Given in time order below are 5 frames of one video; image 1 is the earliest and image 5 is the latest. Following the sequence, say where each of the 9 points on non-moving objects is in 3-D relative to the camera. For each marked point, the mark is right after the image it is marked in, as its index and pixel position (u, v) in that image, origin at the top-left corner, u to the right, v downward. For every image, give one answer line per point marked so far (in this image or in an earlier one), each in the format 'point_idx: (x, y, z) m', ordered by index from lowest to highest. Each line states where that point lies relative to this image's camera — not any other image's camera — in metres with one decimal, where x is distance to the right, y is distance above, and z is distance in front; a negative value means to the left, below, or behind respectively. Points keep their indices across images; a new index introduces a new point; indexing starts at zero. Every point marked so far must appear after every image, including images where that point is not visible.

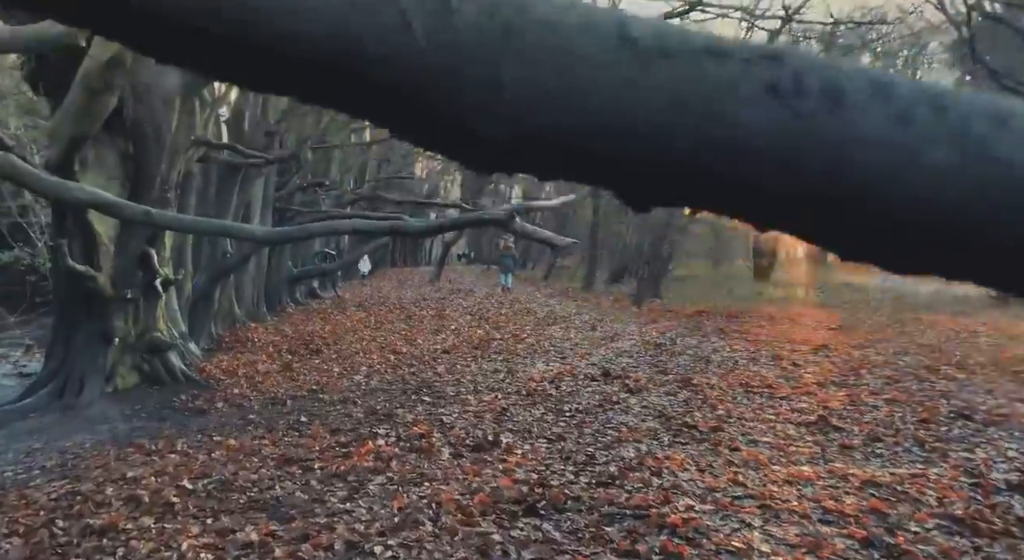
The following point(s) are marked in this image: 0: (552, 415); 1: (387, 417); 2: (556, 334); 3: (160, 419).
0: (+0.4, -1.3, +7.4) m
1: (-1.2, -1.3, +7.4) m
2: (+0.9, -1.1, +15.0) m
3: (-3.7, -1.4, +7.8) m
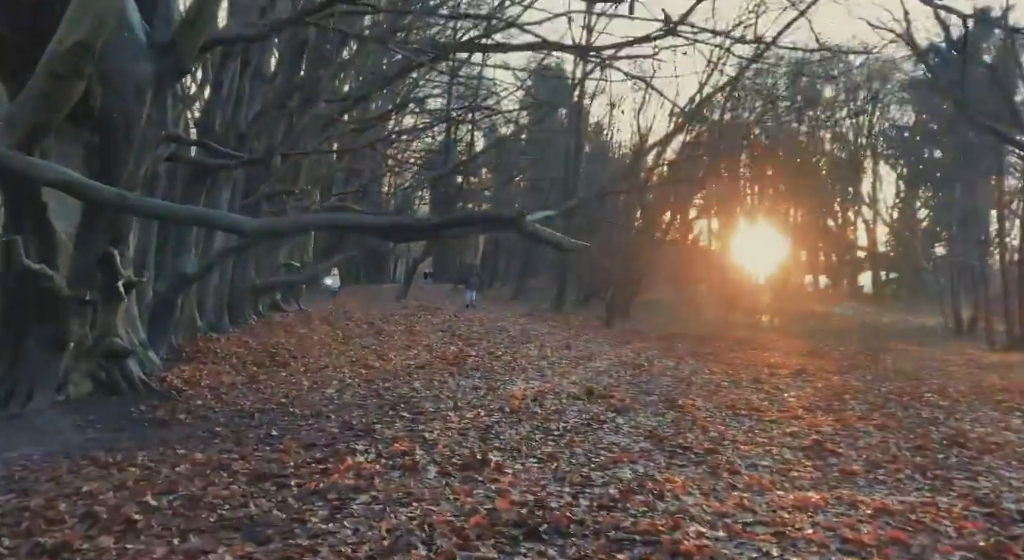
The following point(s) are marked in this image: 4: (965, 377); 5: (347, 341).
0: (+0.3, -1.4, +7.0) m
1: (-1.4, -1.4, +6.9) m
2: (+0.4, -1.4, +14.6) m
3: (-3.8, -1.4, +7.3) m
4: (+8.0, -1.7, +13.3) m
5: (-3.5, -1.3, +15.9) m
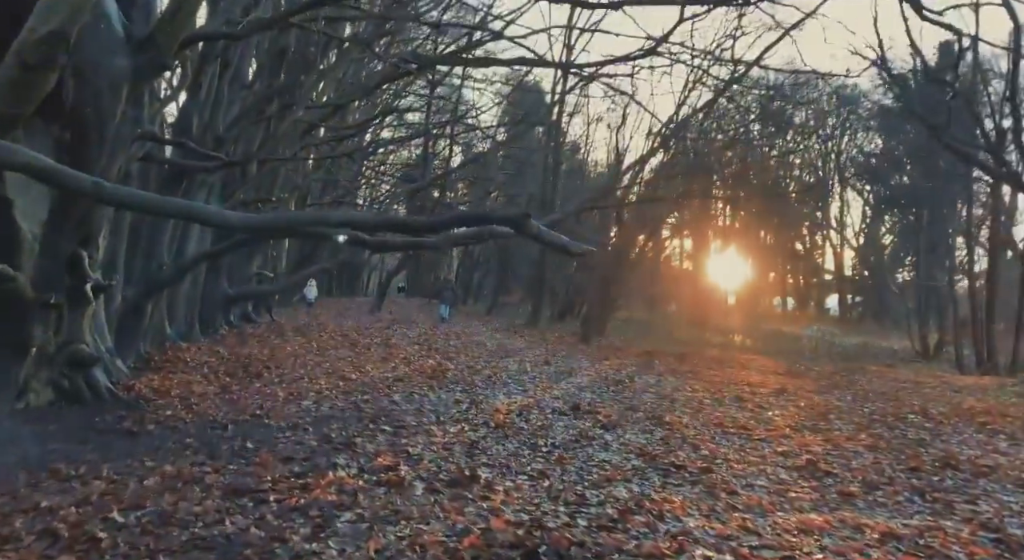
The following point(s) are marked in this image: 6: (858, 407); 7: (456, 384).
0: (+0.1, -1.5, +6.8) m
1: (-1.5, -1.5, +6.6) m
2: (0.0, -1.7, +14.4) m
3: (-3.9, -1.5, +6.9) m
4: (+7.6, -2.1, +13.3) m
5: (-3.9, -1.5, +15.5) m
6: (+5.3, -1.9, +11.4) m
7: (-0.8, -1.6, +11.1) m
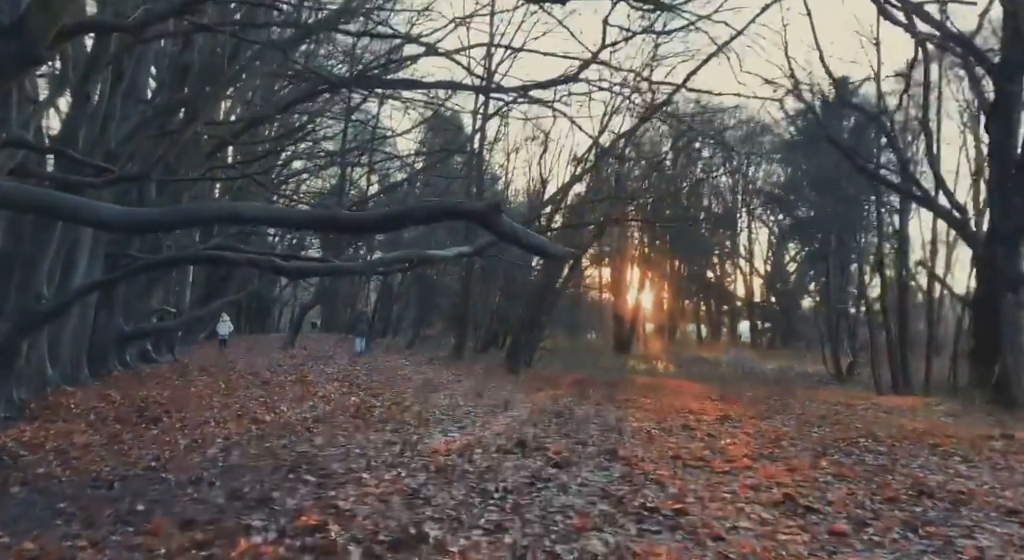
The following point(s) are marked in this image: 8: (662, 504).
0: (-0.3, -1.7, +5.9) m
1: (-1.9, -1.6, +5.6) m
2: (-1.2, -2.2, +13.4) m
3: (-4.4, -1.7, +5.5) m
4: (+6.5, -2.4, +13.2) m
5: (-5.3, -2.1, +14.1) m
6: (+4.3, -2.2, +11.0) m
7: (-1.7, -1.9, +10.1) m
8: (+1.2, -1.7, +5.8) m
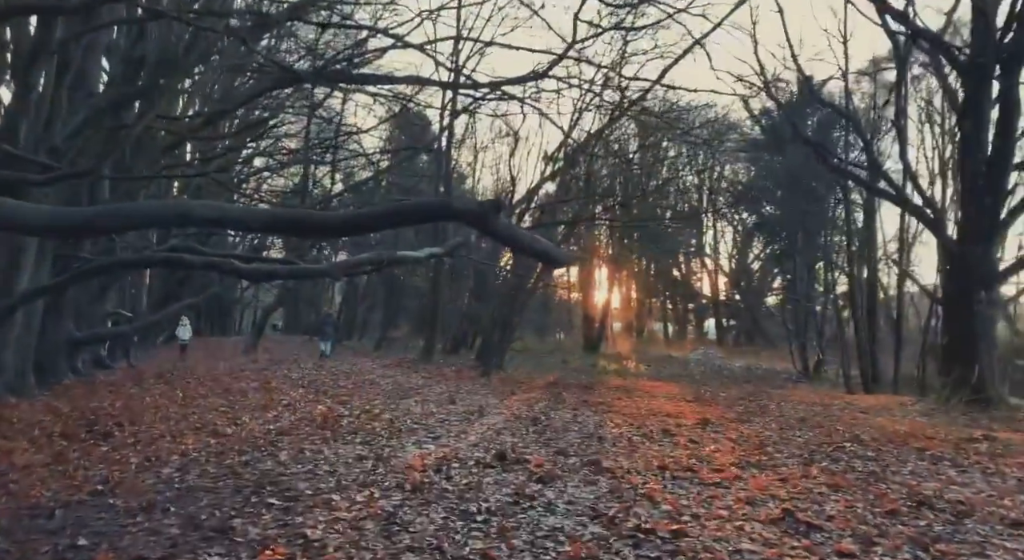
0: (-0.4, -1.7, +5.4) m
1: (-2.0, -1.7, +5.0) m
2: (-1.7, -2.2, +12.9) m
3: (-4.4, -1.8, +4.9) m
4: (+6.0, -2.4, +13.0) m
5: (-5.7, -2.2, +13.4) m
6: (+4.0, -2.2, +10.8) m
7: (-2.0, -2.0, +9.6) m
8: (+1.0, -1.8, +5.4) m
